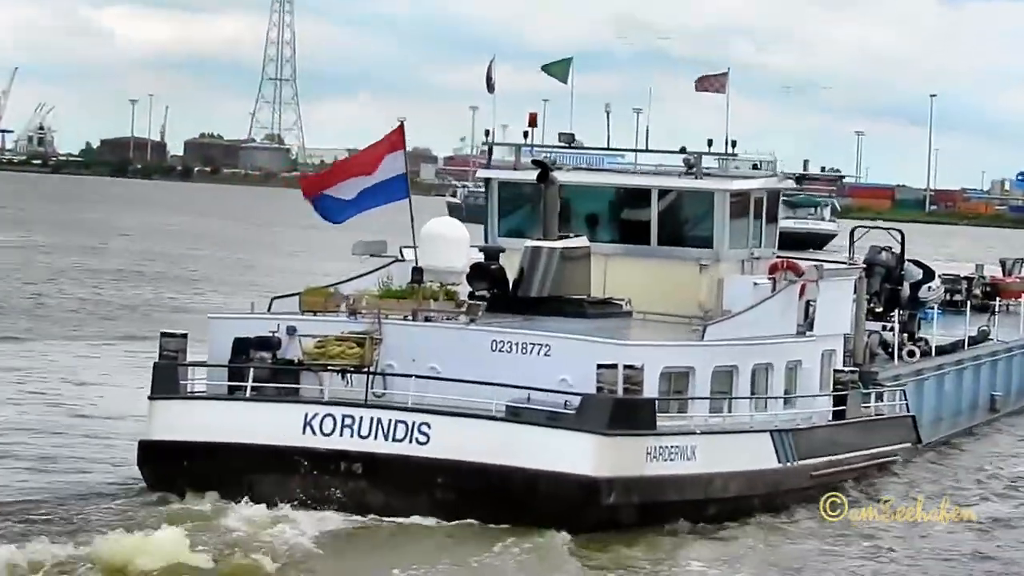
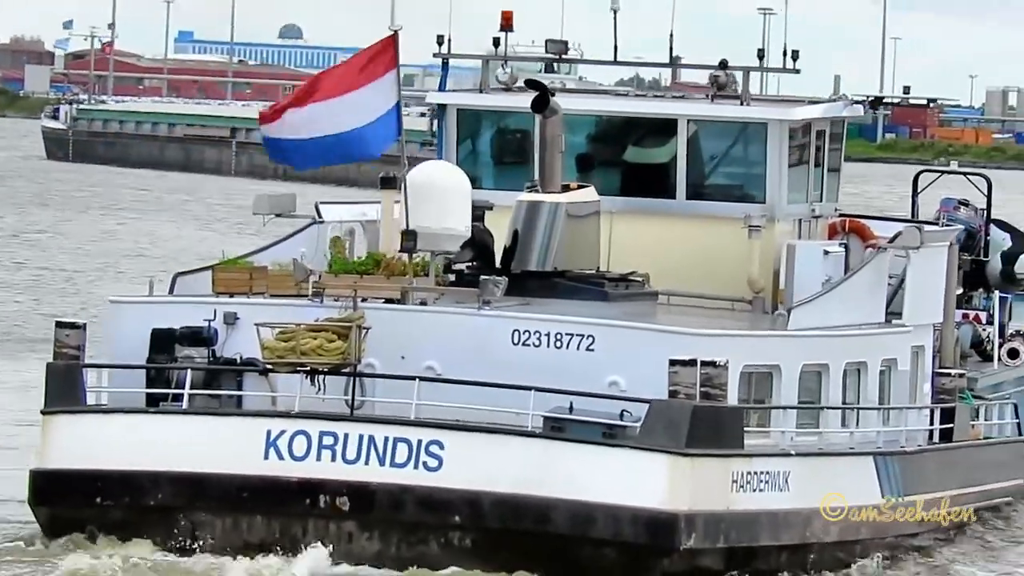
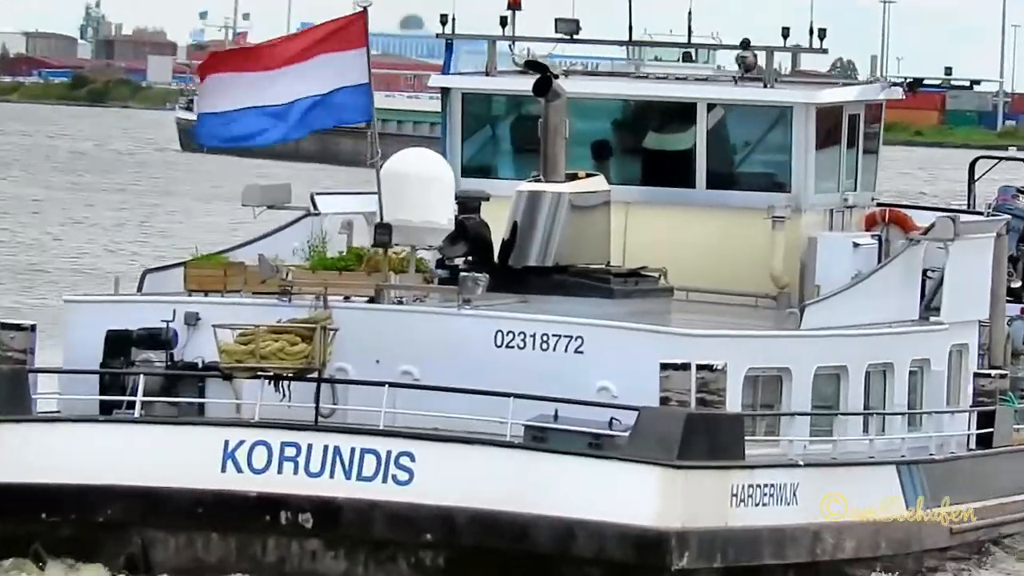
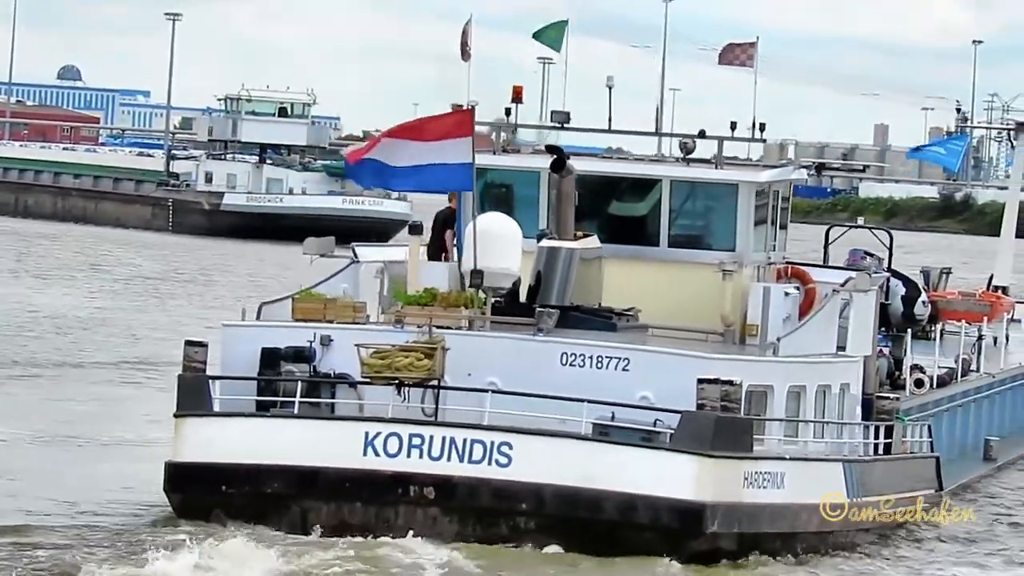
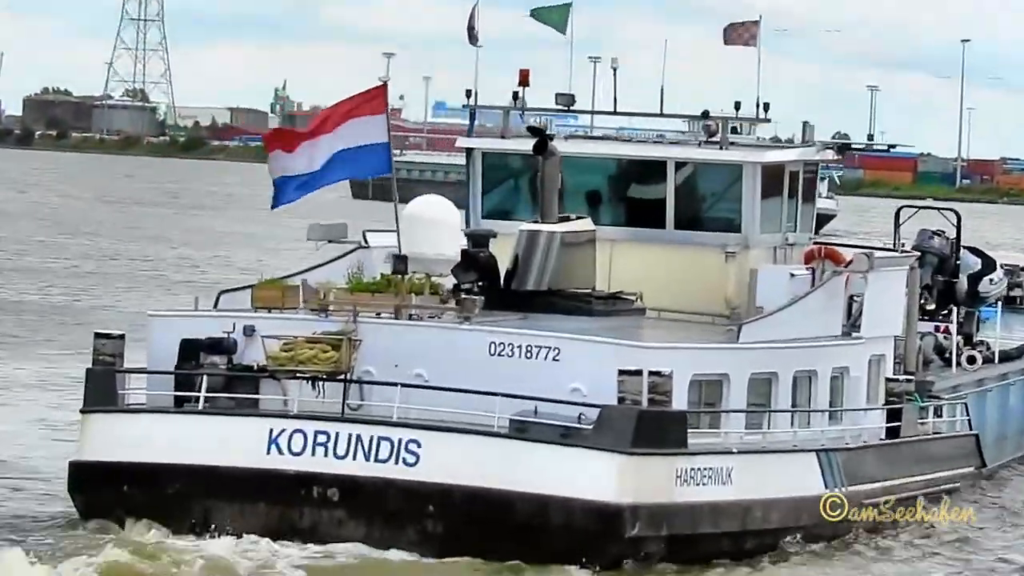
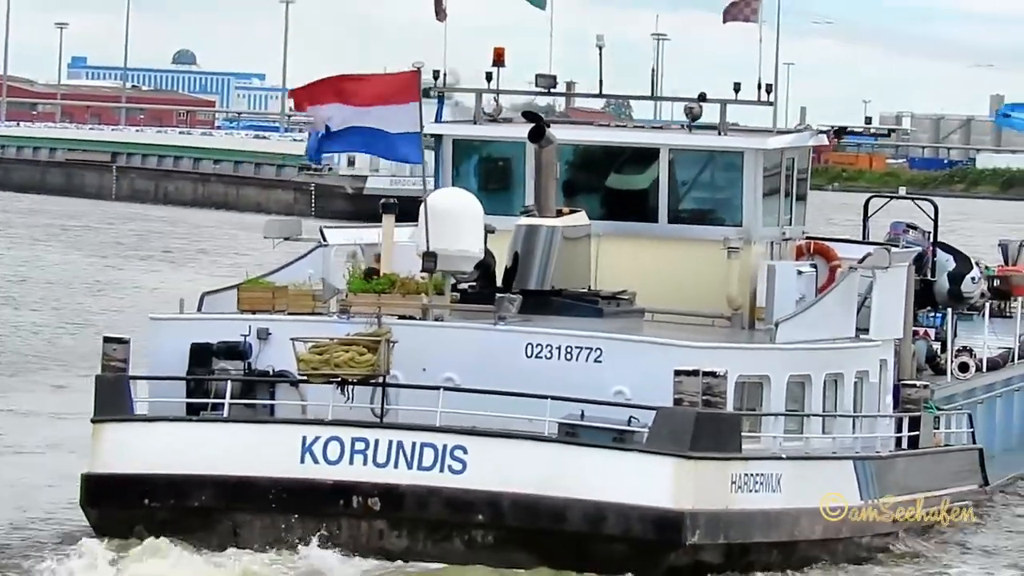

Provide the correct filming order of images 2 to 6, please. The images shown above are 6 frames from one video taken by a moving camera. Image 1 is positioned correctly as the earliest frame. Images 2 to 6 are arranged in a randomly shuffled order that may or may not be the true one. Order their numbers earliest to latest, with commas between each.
5, 3, 2, 6, 4
